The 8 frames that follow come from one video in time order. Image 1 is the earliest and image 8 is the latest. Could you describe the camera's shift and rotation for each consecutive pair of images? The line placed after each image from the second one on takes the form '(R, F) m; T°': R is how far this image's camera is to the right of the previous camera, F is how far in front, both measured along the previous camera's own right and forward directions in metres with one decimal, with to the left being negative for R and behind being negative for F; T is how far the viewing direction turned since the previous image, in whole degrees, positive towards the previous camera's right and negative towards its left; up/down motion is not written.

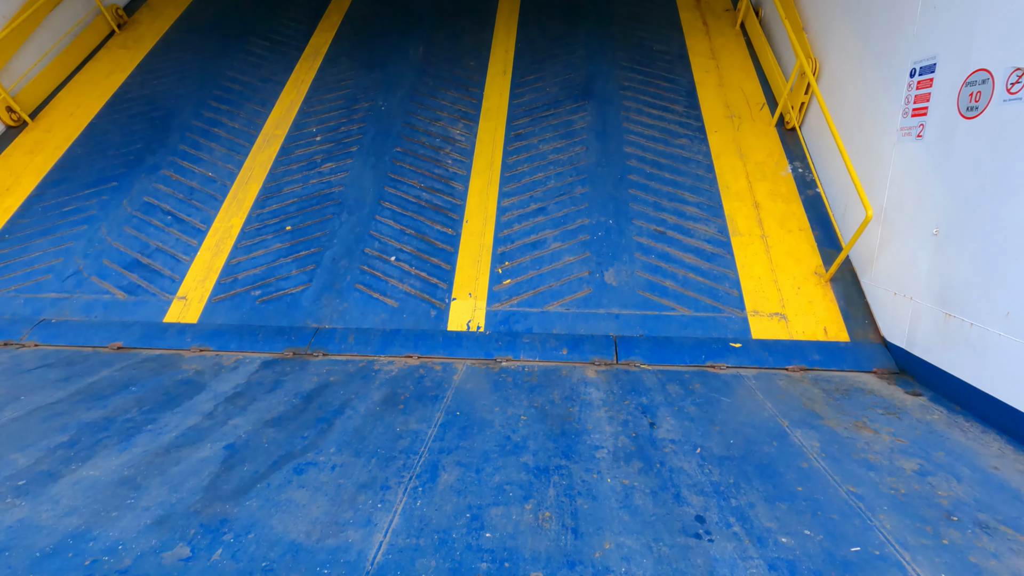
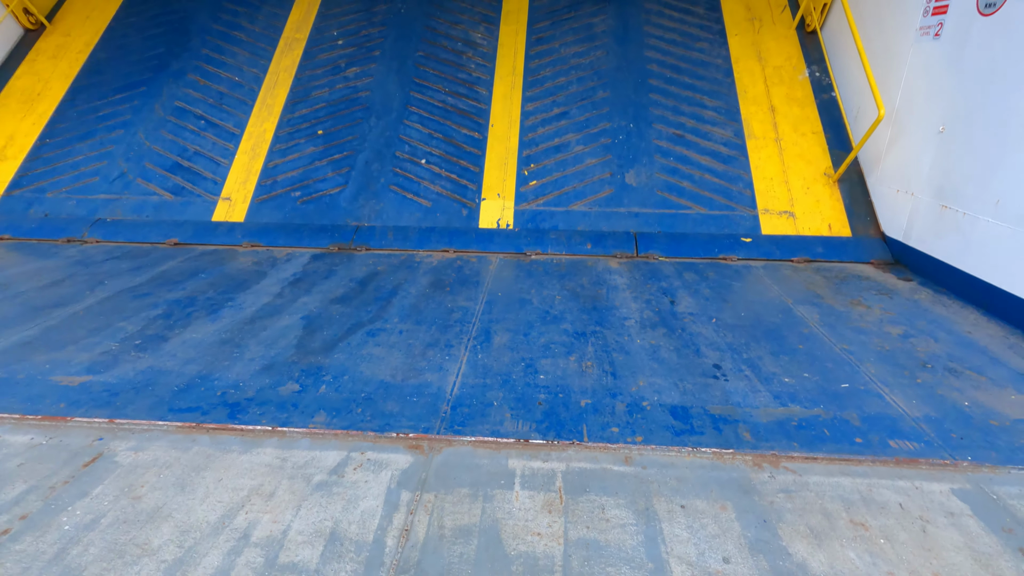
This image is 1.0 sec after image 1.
(-0.2, -0.3) m; 0°
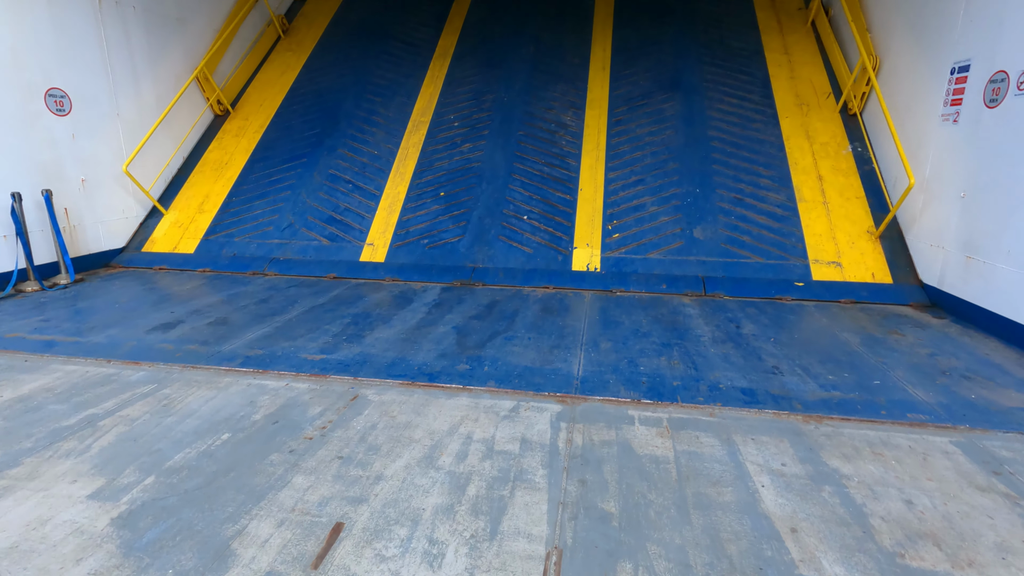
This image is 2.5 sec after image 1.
(-0.3, -0.8) m; -5°
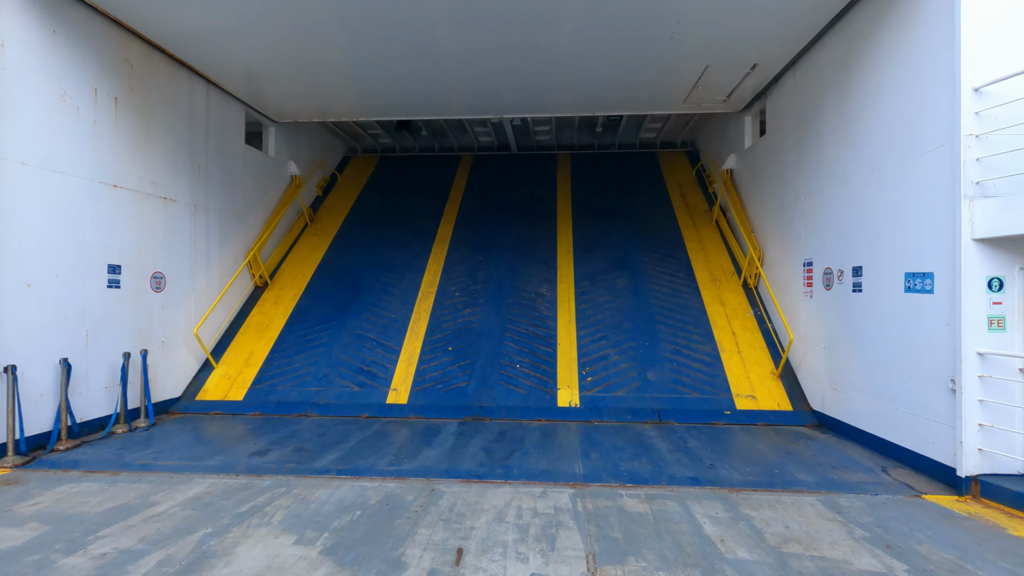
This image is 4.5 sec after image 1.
(-0.5, -1.4) m; +5°
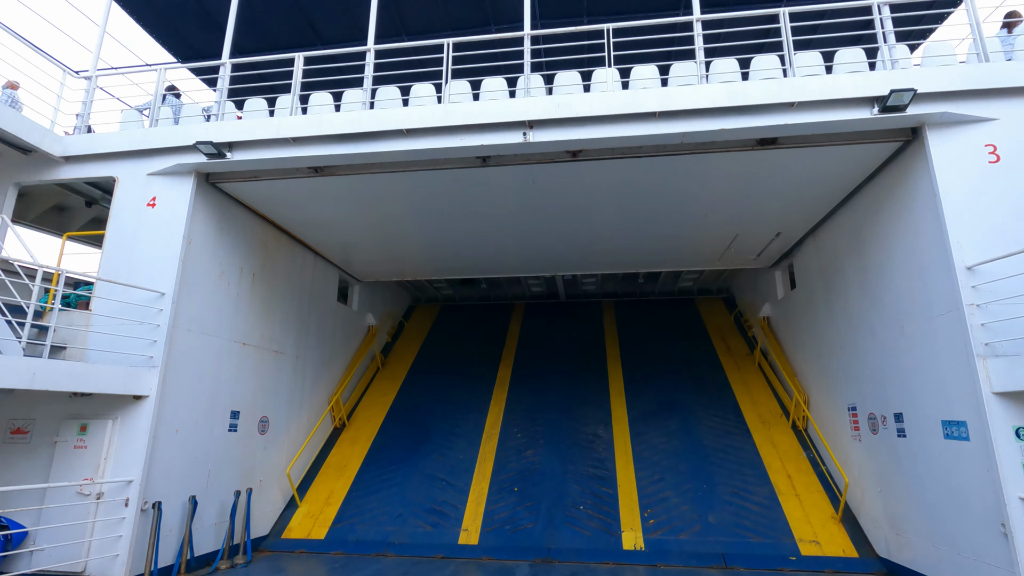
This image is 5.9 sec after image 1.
(-0.3, -0.8) m; -4°
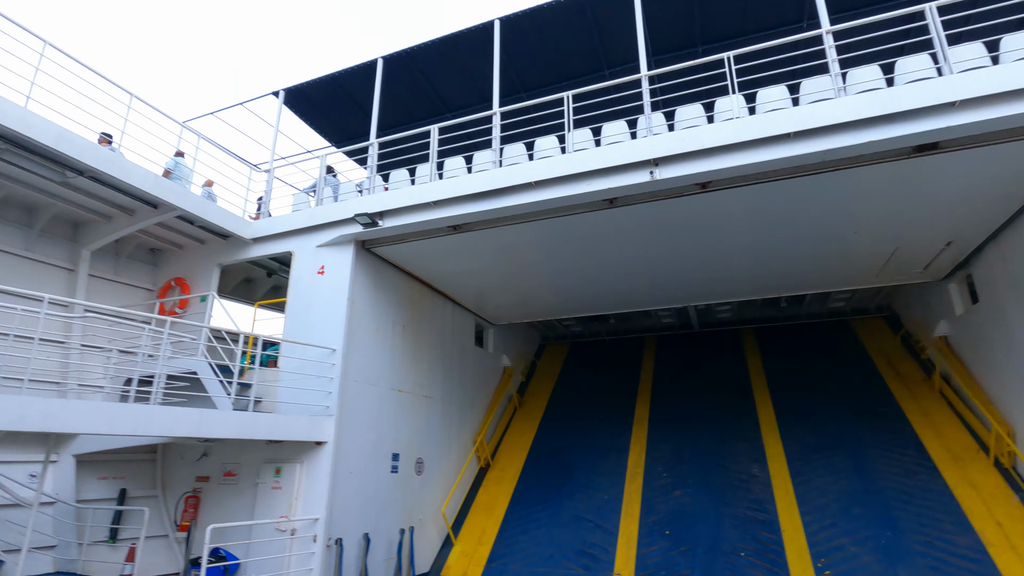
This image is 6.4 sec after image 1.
(-0.1, -0.2) m; -13°
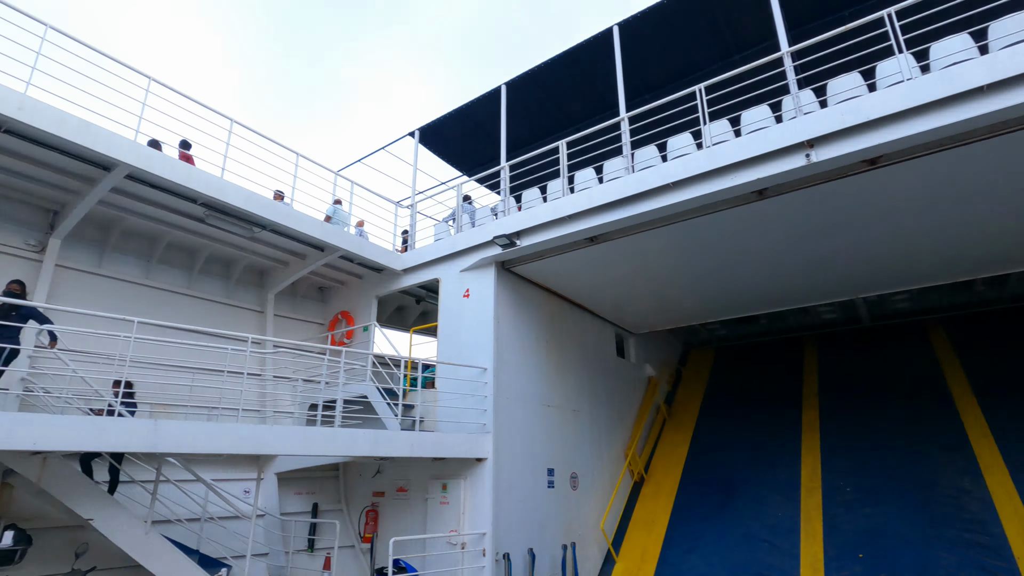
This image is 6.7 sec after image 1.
(-0.2, 0.0) m; -13°
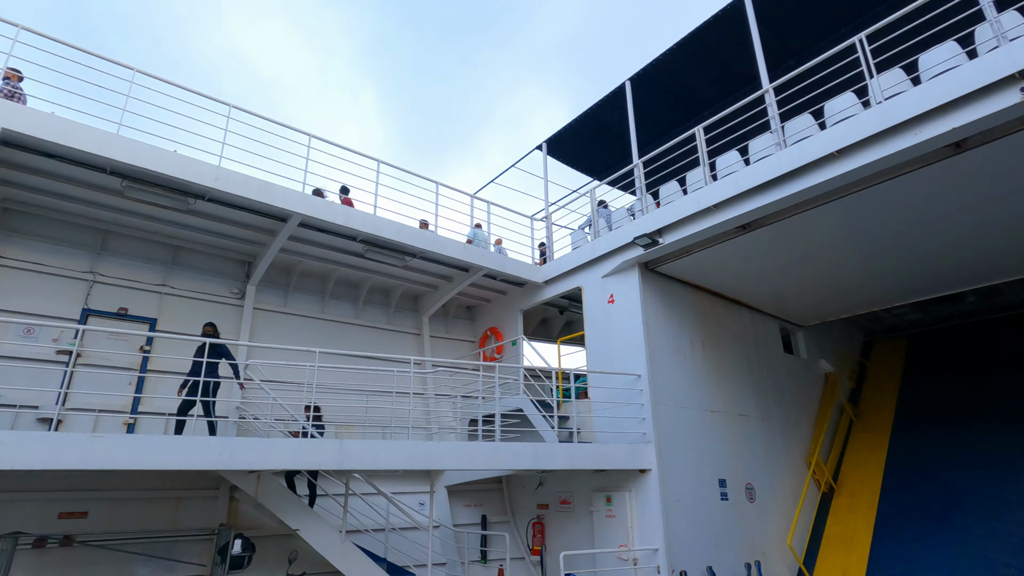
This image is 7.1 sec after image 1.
(-0.1, +0.1) m; -15°
